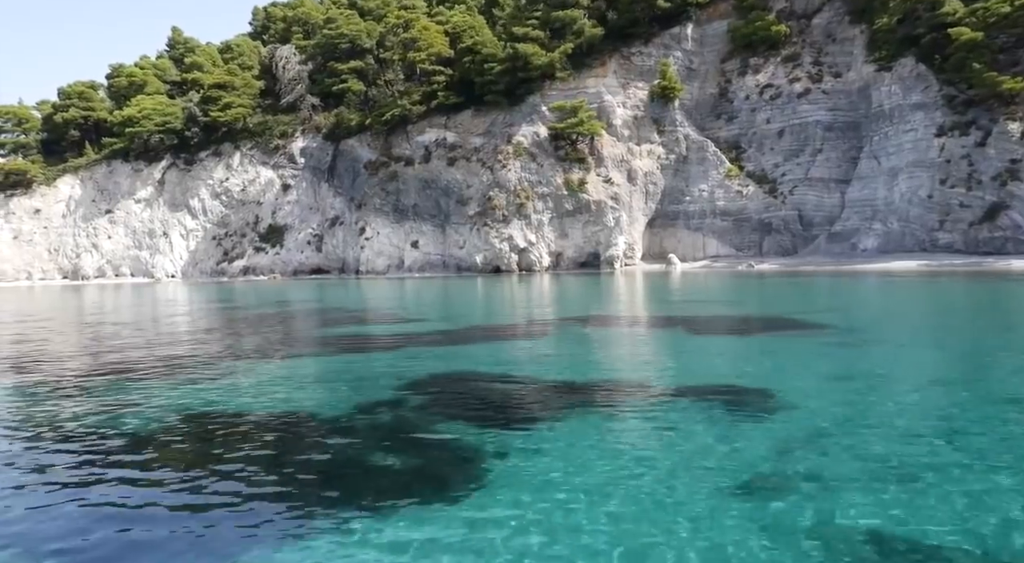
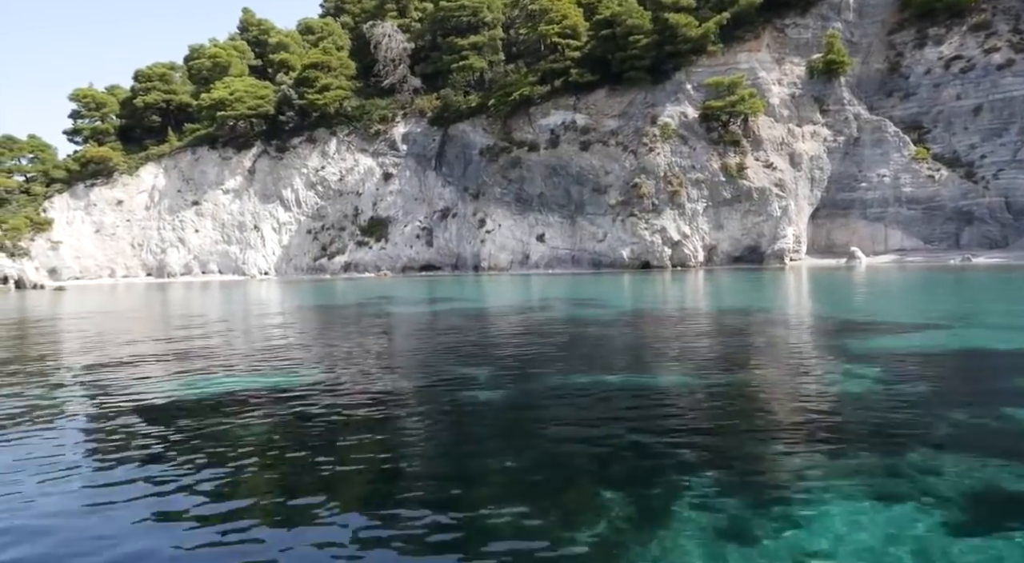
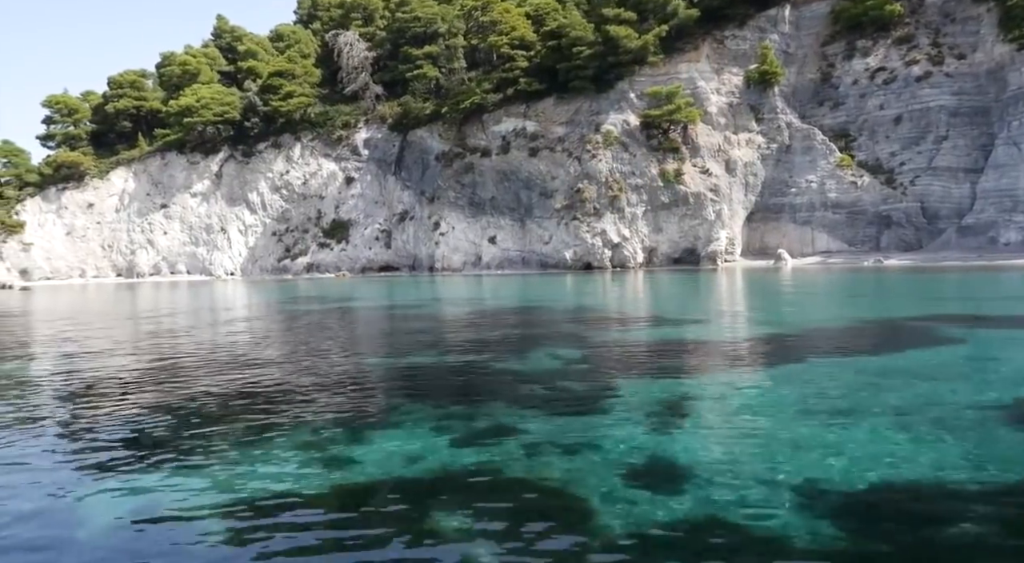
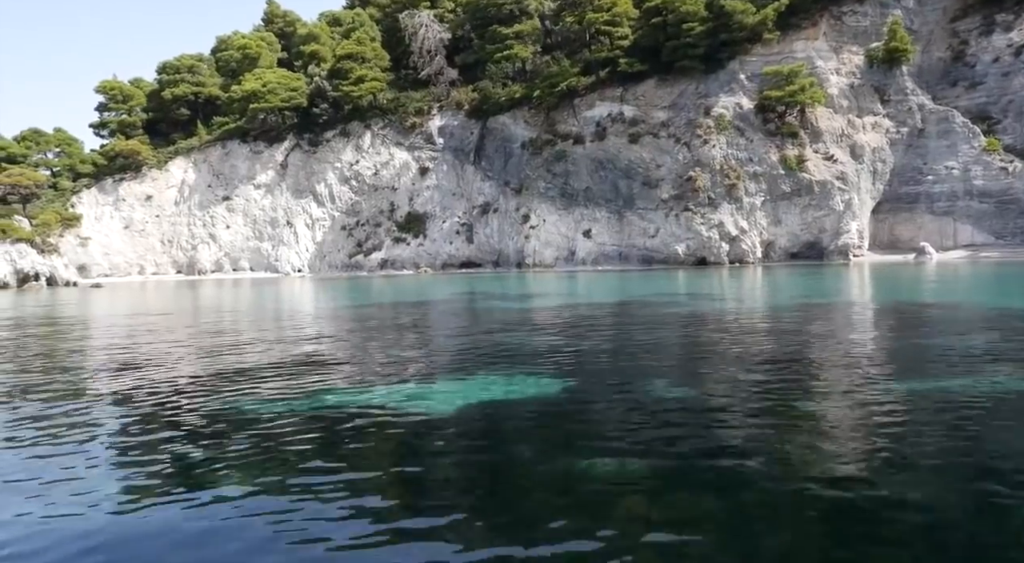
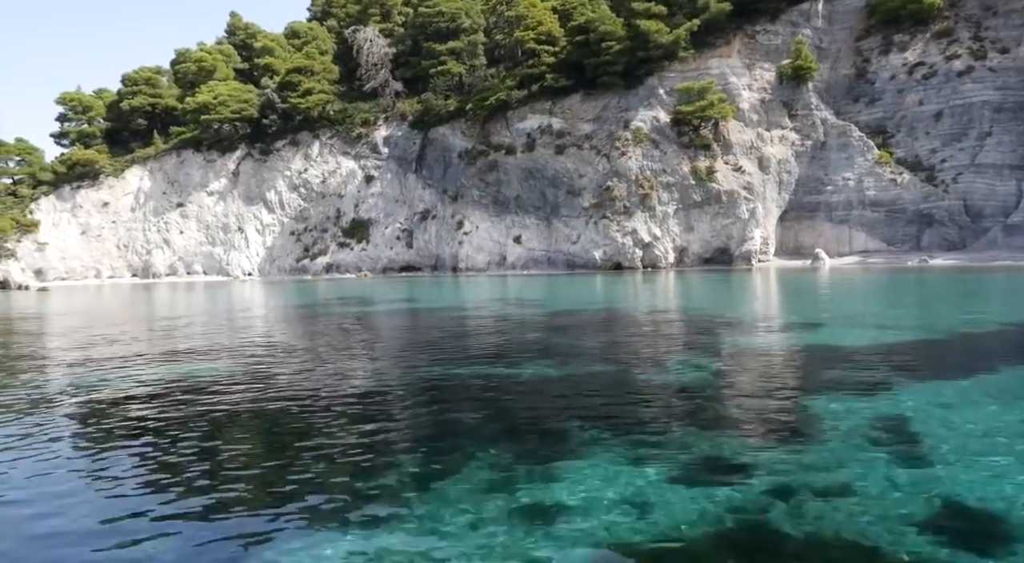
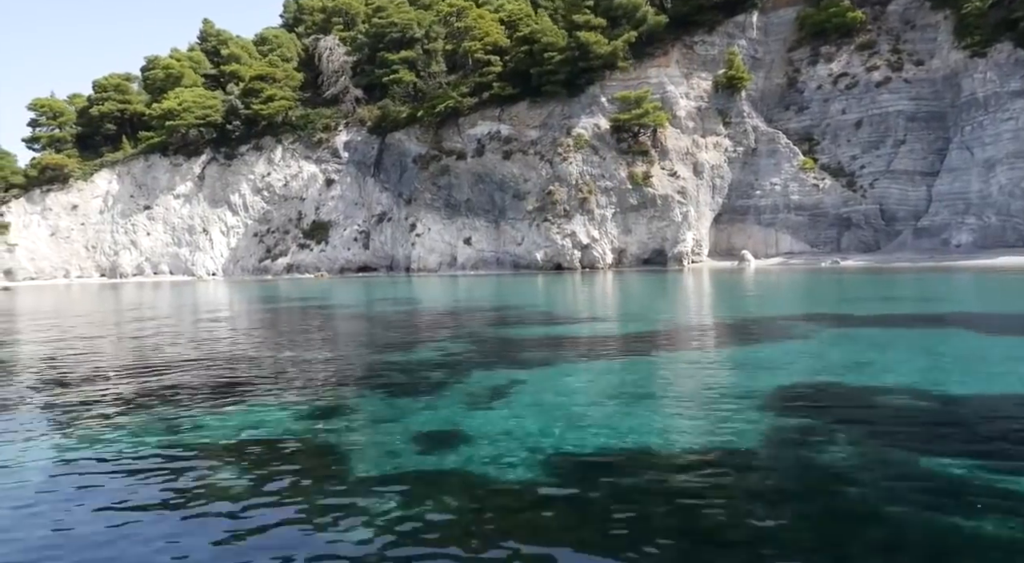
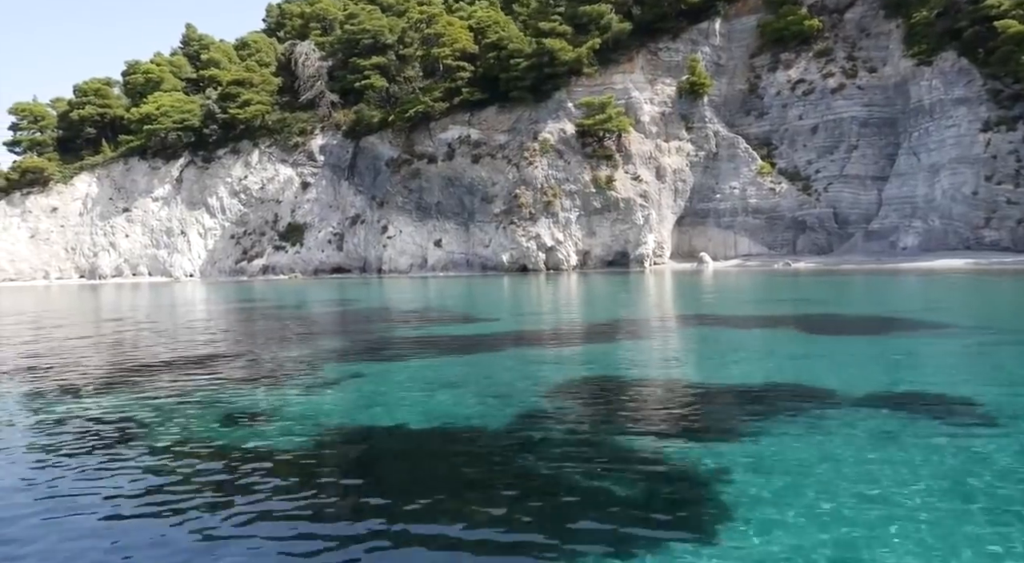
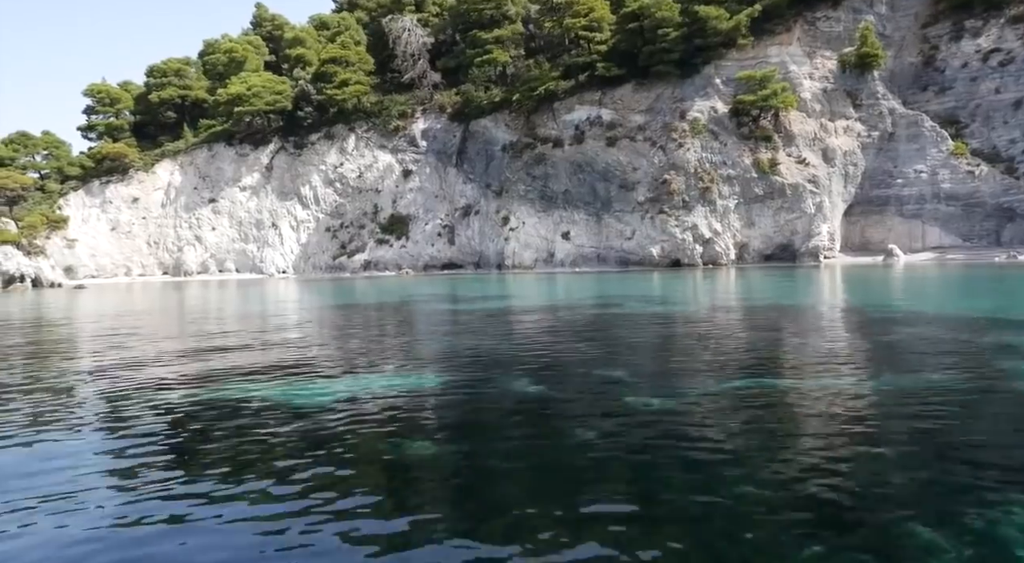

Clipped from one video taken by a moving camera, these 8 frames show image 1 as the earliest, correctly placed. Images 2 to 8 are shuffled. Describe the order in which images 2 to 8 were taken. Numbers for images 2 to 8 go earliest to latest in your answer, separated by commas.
7, 6, 3, 5, 2, 8, 4
